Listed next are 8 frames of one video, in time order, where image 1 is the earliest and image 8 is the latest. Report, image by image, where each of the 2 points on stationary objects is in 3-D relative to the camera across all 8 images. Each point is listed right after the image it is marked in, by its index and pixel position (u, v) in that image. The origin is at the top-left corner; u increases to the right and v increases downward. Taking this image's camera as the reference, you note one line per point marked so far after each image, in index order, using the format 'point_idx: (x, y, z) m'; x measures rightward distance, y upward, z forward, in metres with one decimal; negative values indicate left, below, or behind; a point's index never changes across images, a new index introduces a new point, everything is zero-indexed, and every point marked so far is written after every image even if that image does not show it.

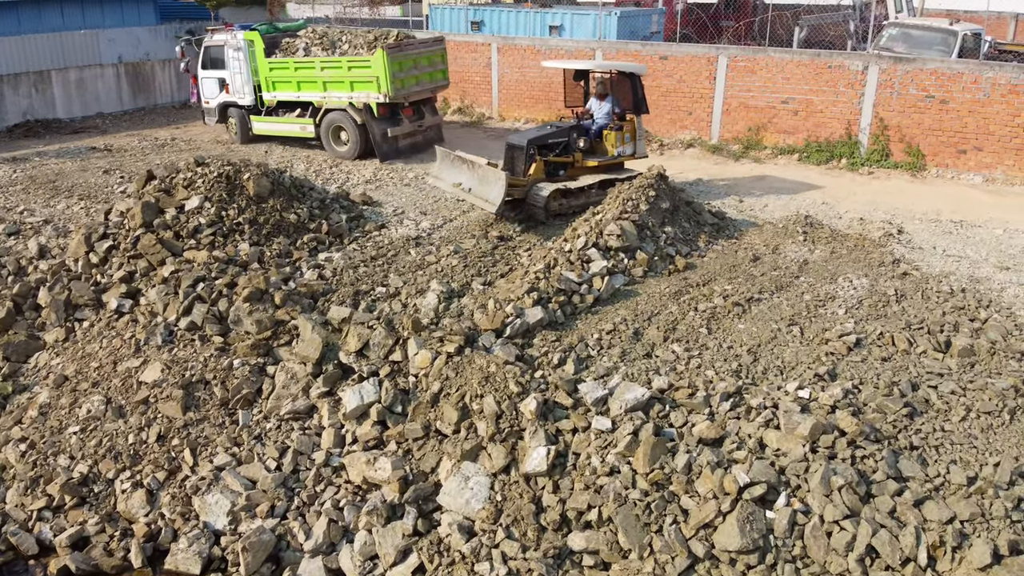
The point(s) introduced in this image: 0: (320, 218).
0: (-2.3, +0.8, +9.4) m
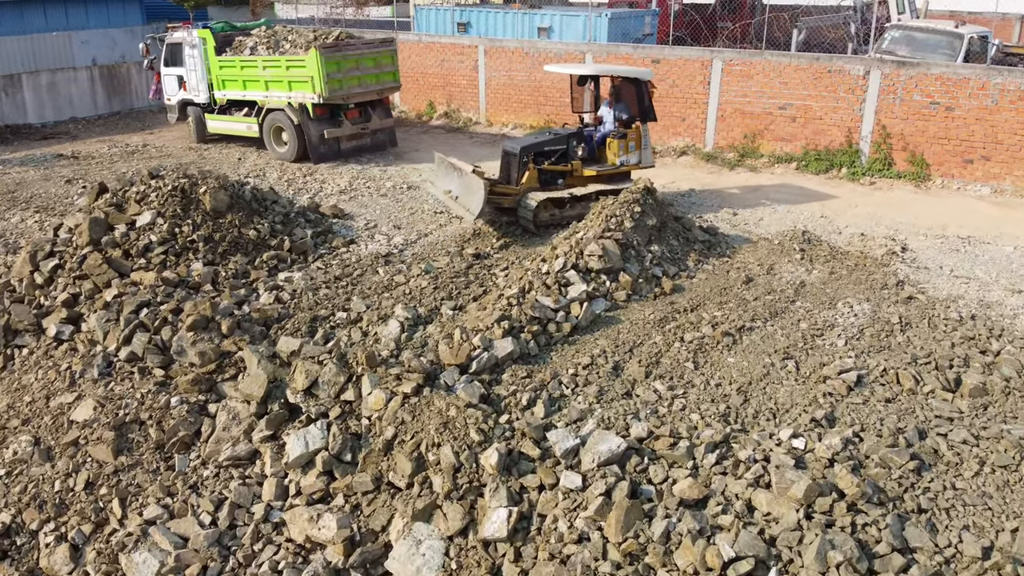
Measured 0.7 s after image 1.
0: (-2.5, +0.6, +8.8) m
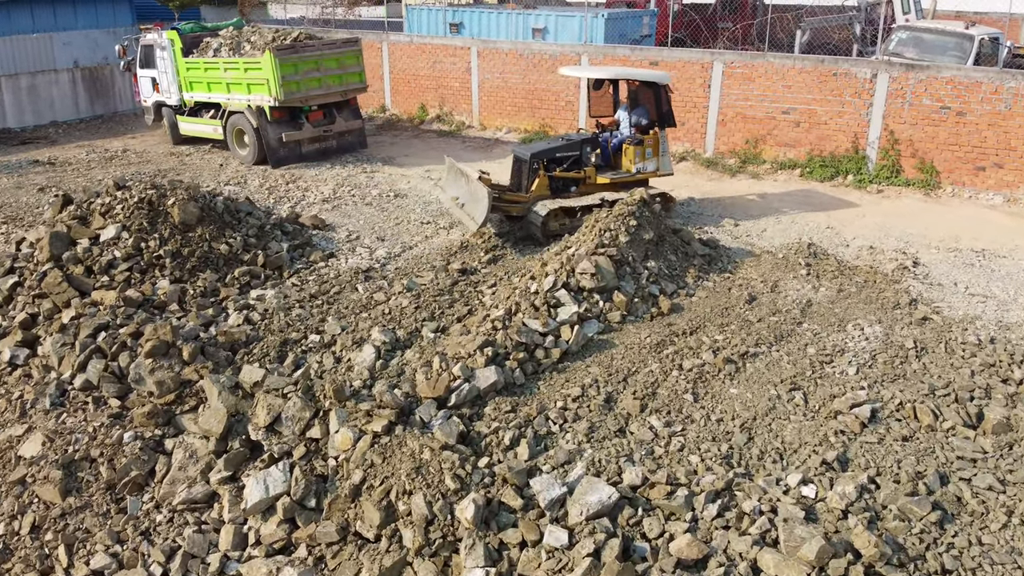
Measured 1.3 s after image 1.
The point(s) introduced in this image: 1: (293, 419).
0: (-2.7, +0.4, +8.3) m
1: (-1.5, -0.9, +5.5) m
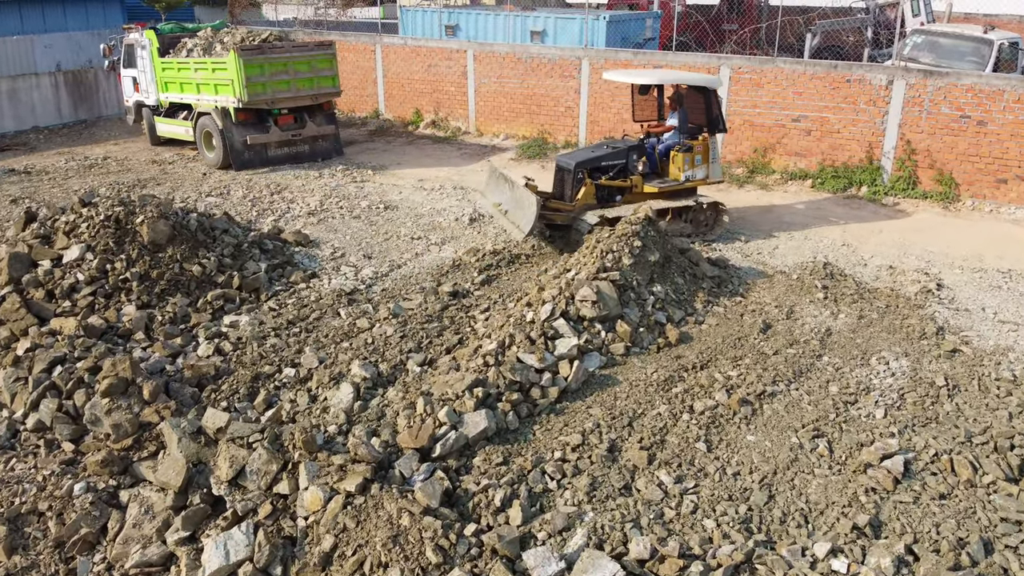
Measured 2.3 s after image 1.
0: (-2.7, +0.2, +7.7) m
1: (-1.6, -1.1, +4.9) m
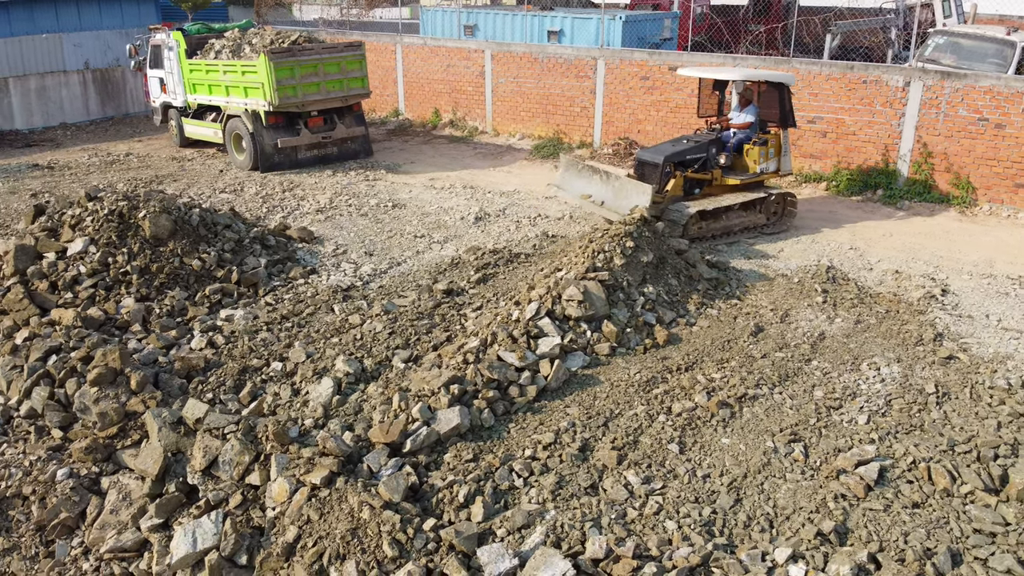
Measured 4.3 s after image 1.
0: (-2.7, +0.2, +7.8) m
1: (-1.7, -1.1, +5.0) m
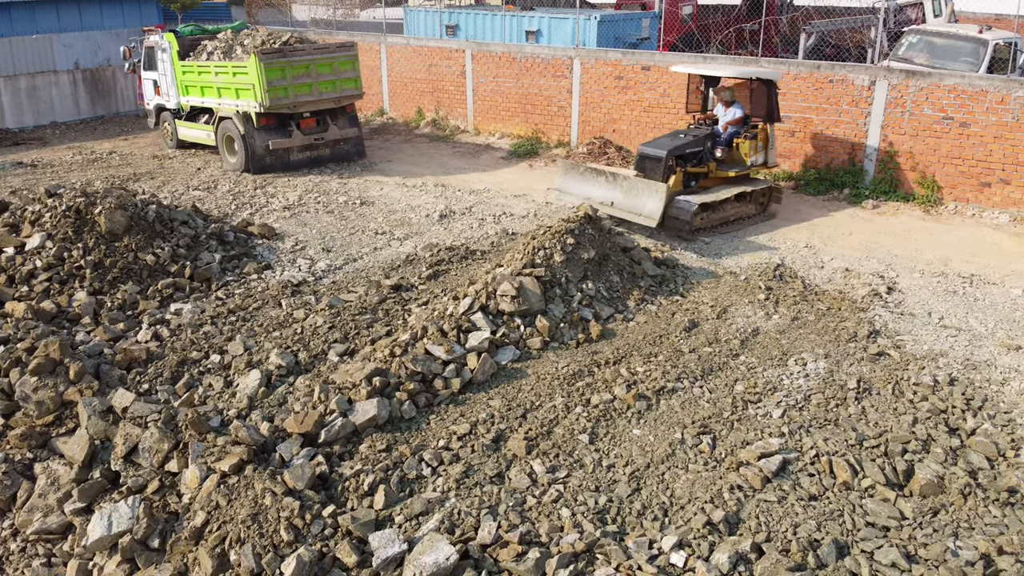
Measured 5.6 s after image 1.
0: (-3.3, +0.3, +8.0) m
1: (-2.3, -1.0, +5.2) m
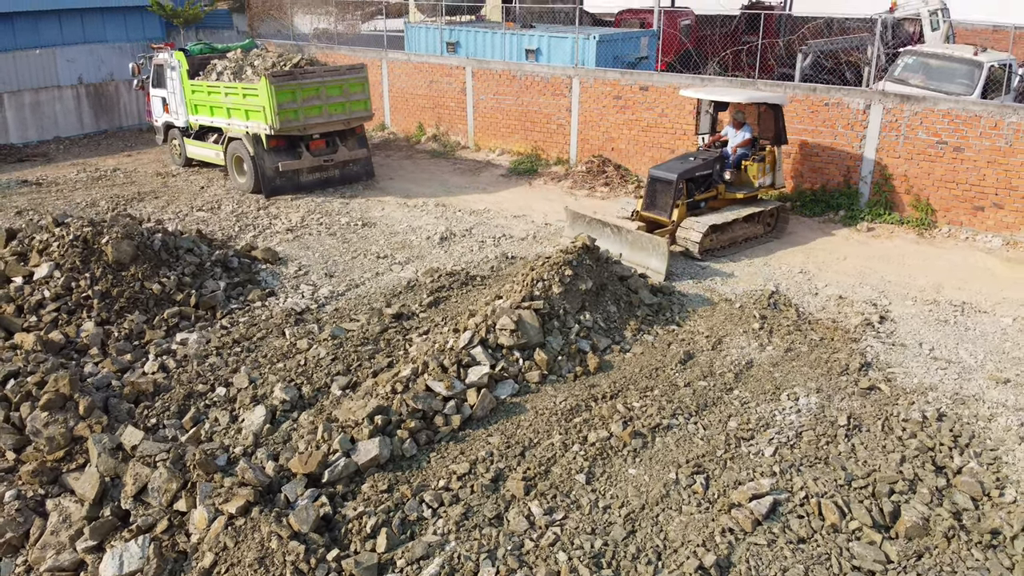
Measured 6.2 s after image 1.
0: (-3.3, 0.0, +8.2) m
1: (-2.3, -1.3, +5.3) m
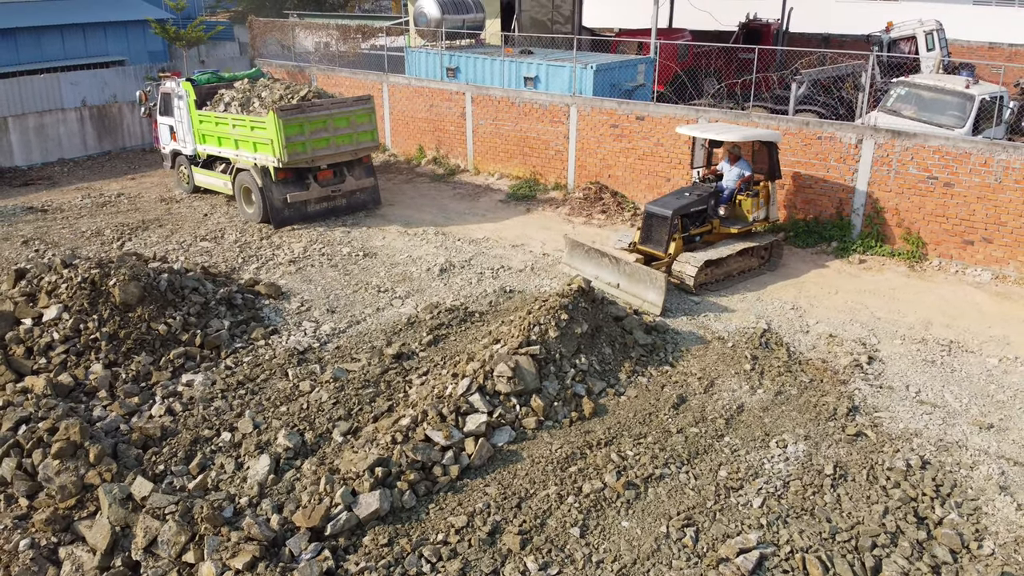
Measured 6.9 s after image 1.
0: (-3.3, -0.4, +8.4) m
1: (-2.3, -1.7, +5.5) m
